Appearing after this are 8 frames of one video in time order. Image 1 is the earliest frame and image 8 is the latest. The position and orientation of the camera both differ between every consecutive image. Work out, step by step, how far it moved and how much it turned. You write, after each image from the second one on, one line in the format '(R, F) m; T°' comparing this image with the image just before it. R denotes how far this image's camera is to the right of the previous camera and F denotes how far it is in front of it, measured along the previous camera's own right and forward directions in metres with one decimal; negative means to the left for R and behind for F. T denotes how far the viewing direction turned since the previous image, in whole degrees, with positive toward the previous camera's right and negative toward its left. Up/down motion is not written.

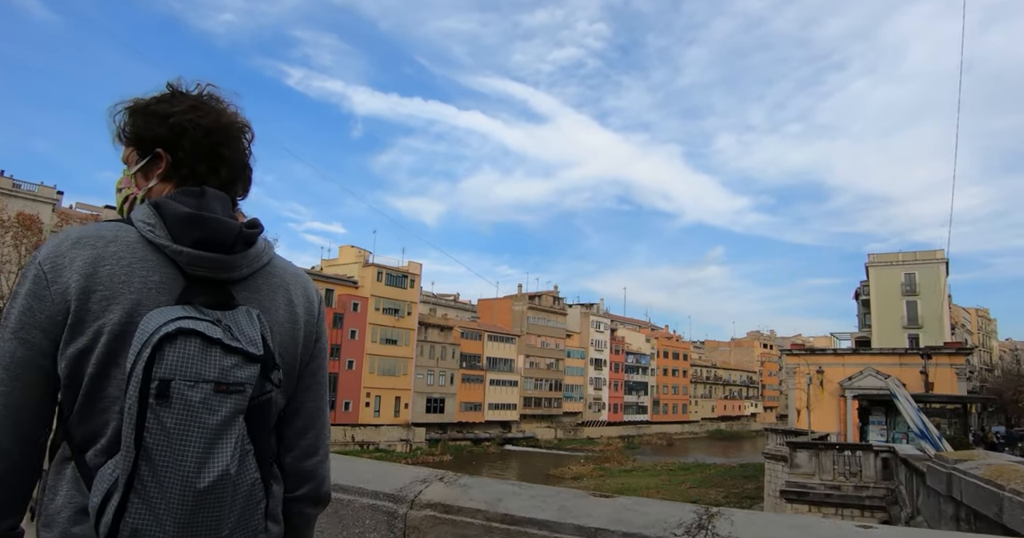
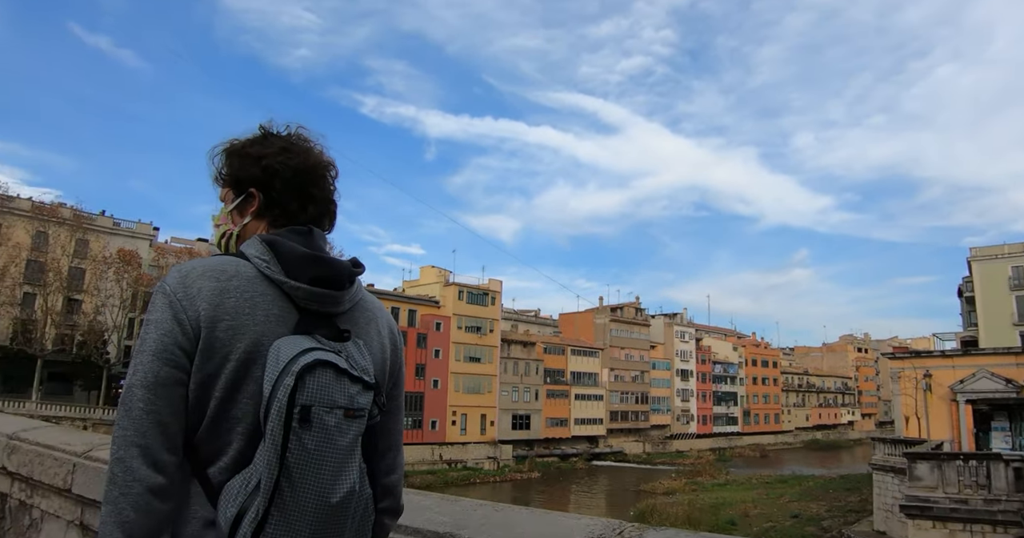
(+0.1, -0.1) m; -7°
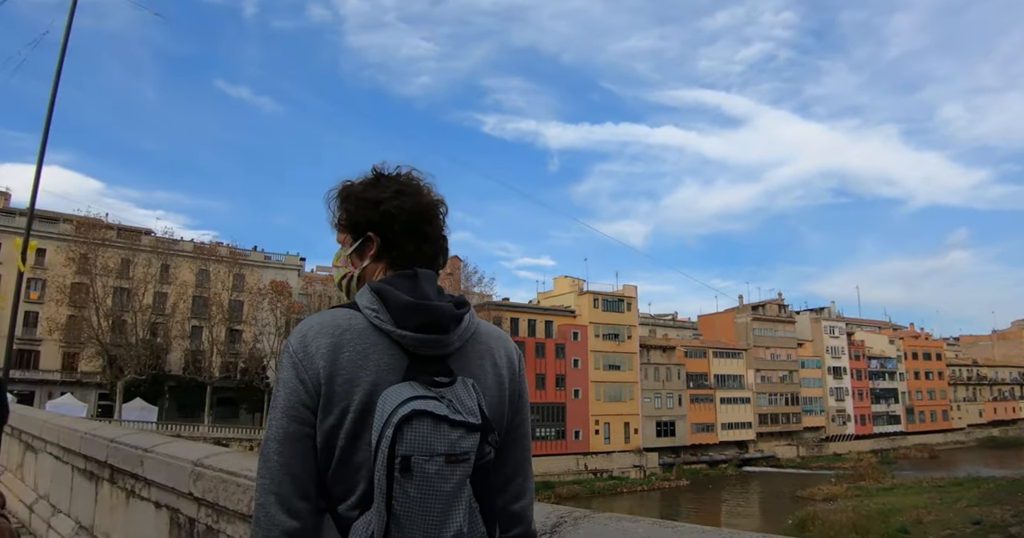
(+0.2, -0.1) m; -11°
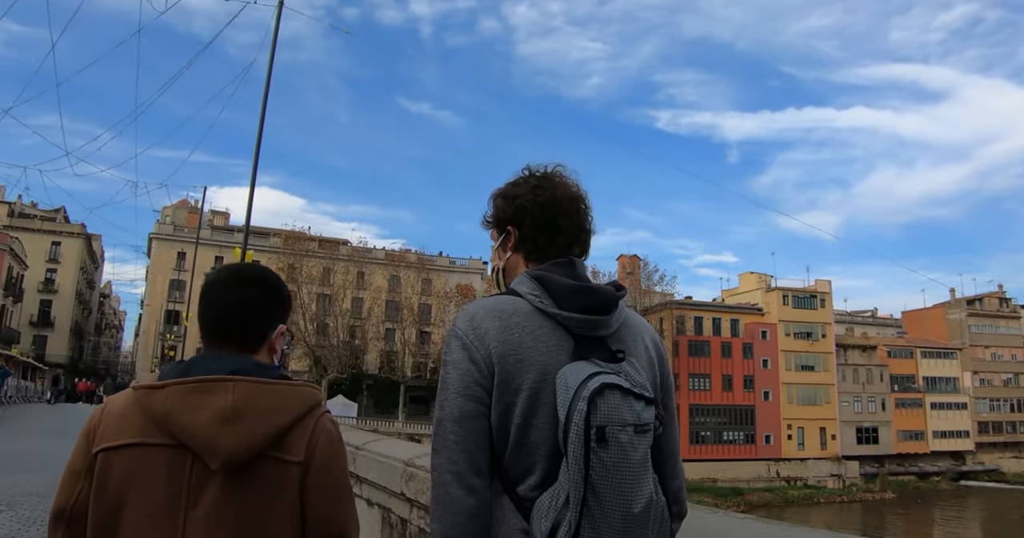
(+0.1, +0.3) m; -15°
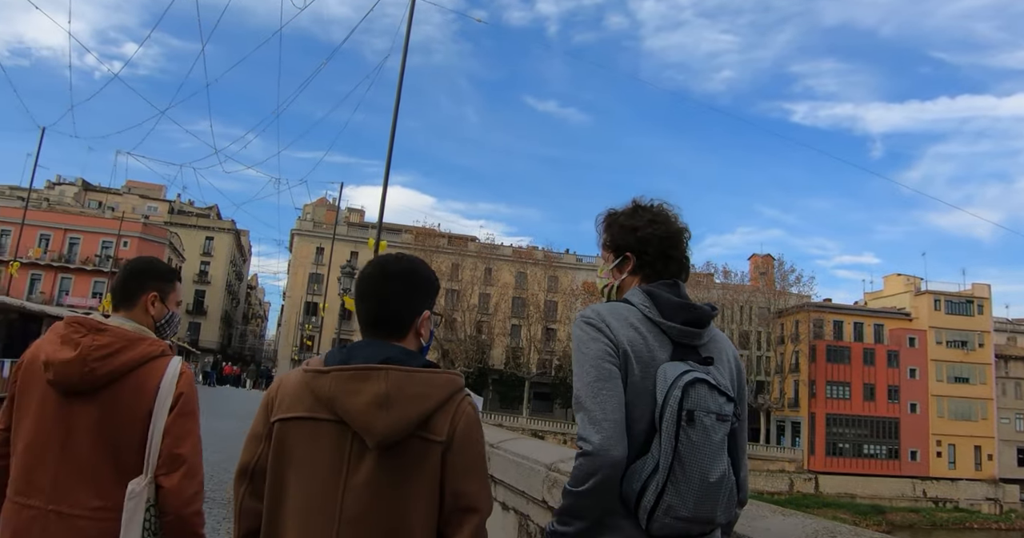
(0.0, +0.4) m; -11°
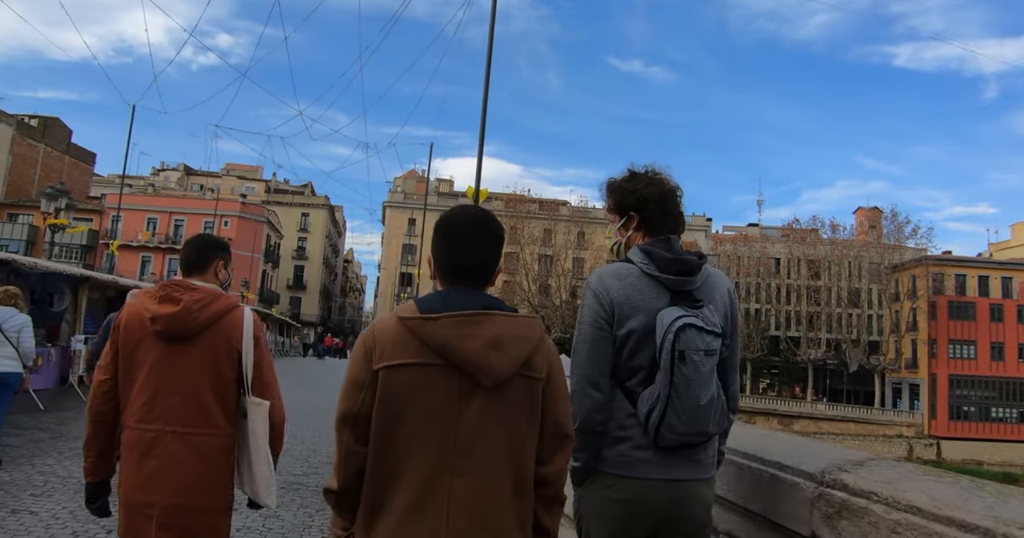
(0.0, +0.4) m; -8°
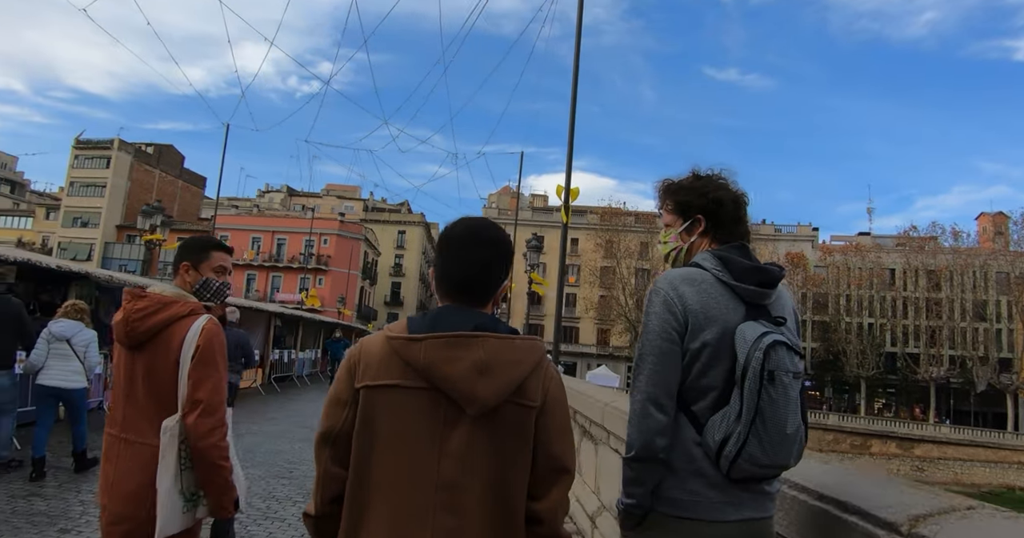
(0.0, +0.3) m; -8°
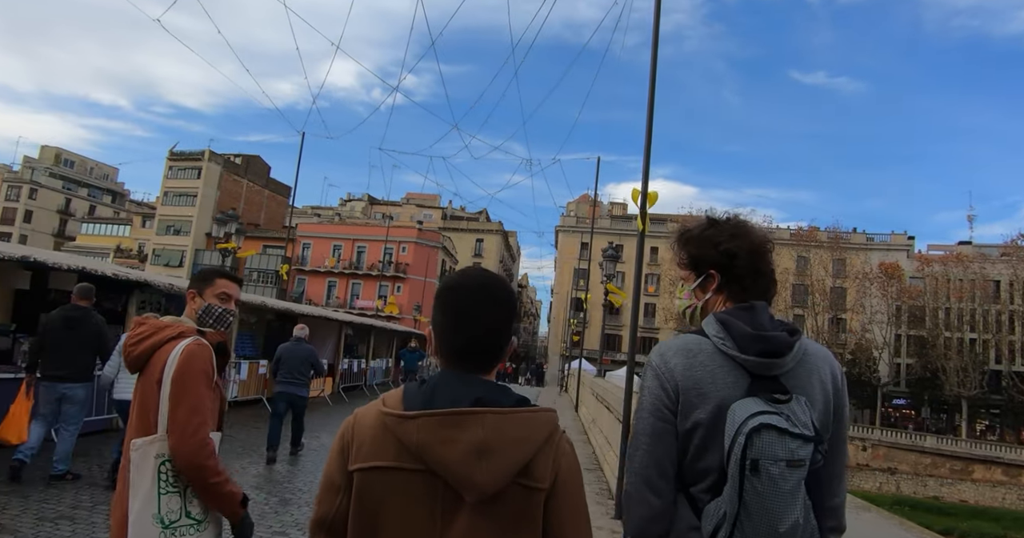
(0.0, +0.2) m; -6°
